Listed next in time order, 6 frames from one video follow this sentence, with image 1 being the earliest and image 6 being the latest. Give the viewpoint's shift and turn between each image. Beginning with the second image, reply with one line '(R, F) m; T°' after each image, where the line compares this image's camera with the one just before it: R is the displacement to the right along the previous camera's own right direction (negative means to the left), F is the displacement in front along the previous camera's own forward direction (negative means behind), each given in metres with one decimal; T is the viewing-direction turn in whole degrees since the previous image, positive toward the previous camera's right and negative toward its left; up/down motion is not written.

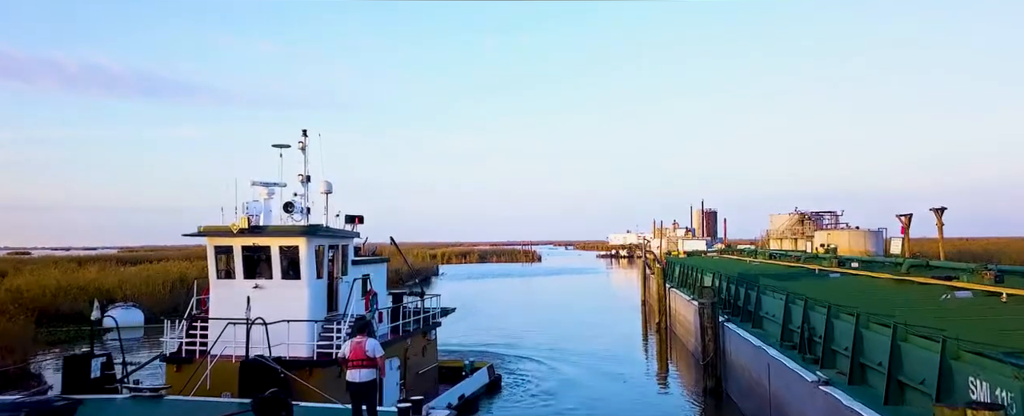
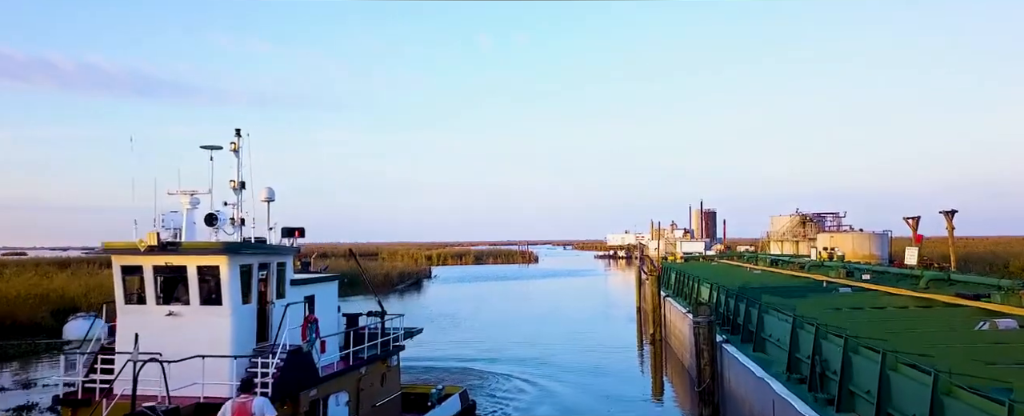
(+0.4, +1.4) m; 0°
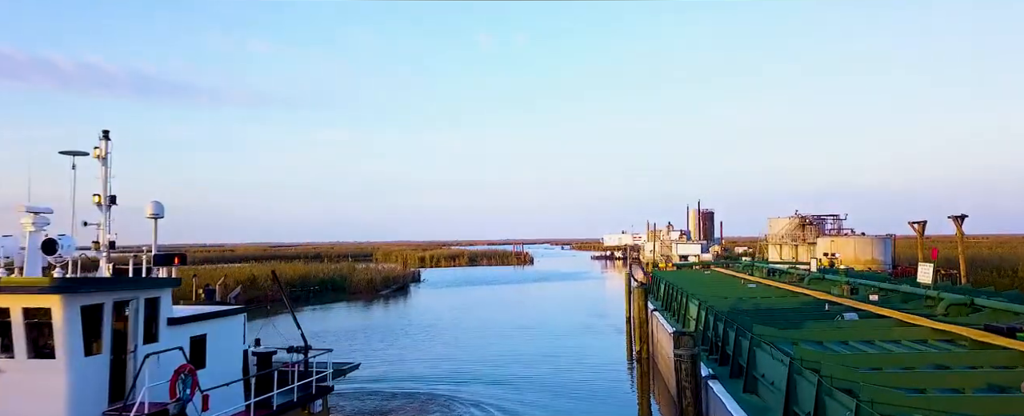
(+0.7, +1.8) m; 0°
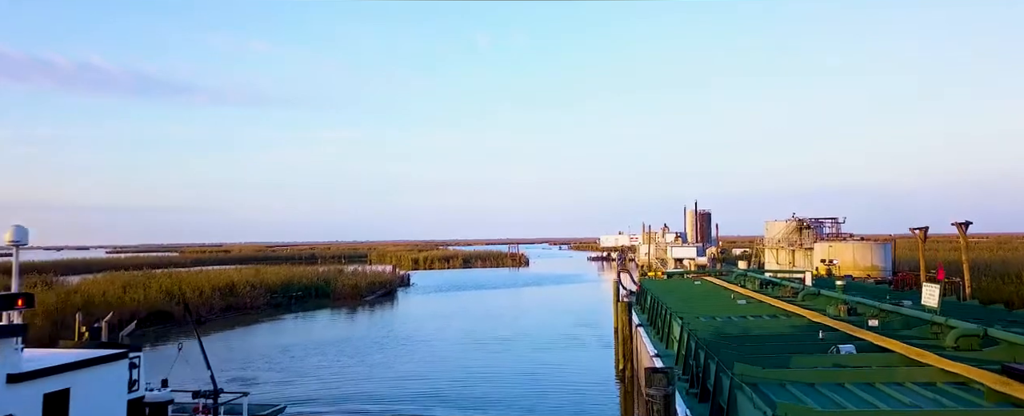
(+0.7, +1.4) m; 0°
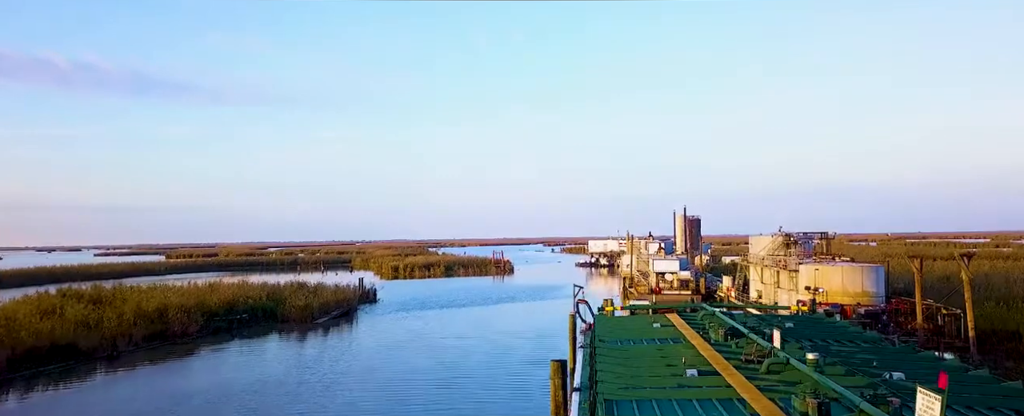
(+1.9, +3.4) m; 0°
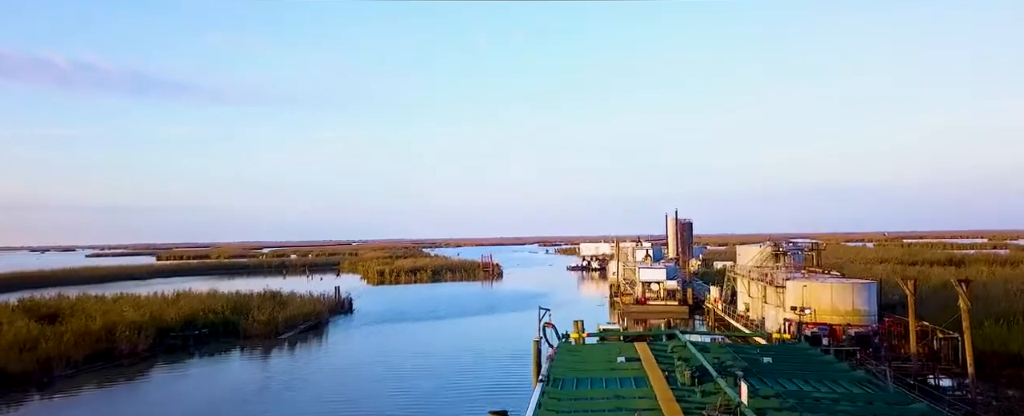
(+1.4, +2.2) m; 0°
